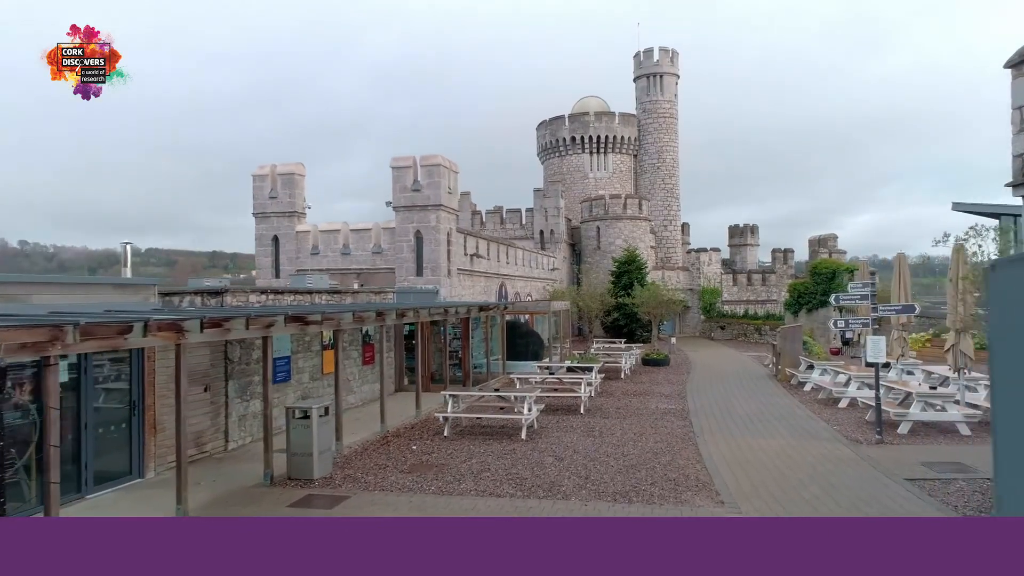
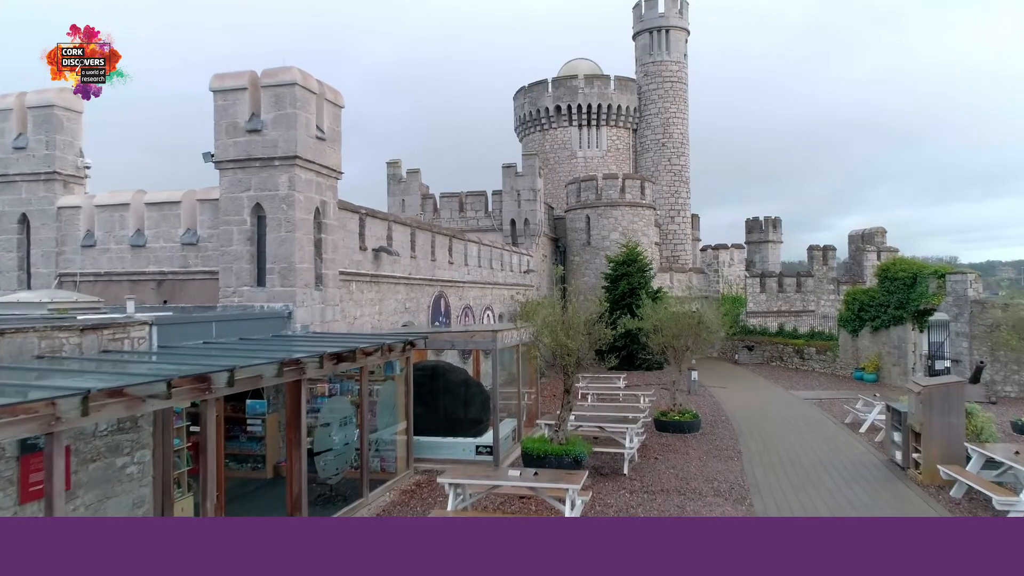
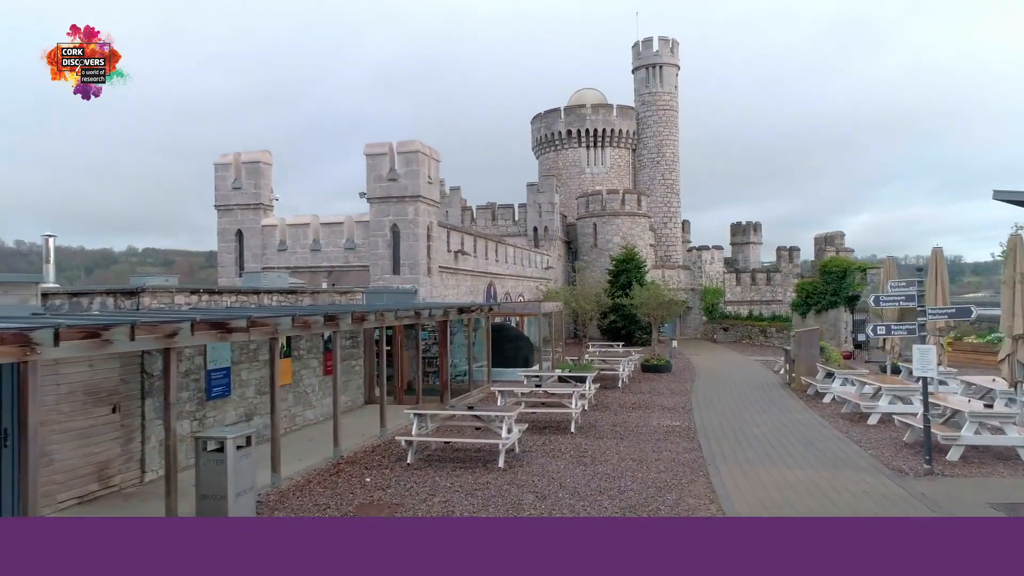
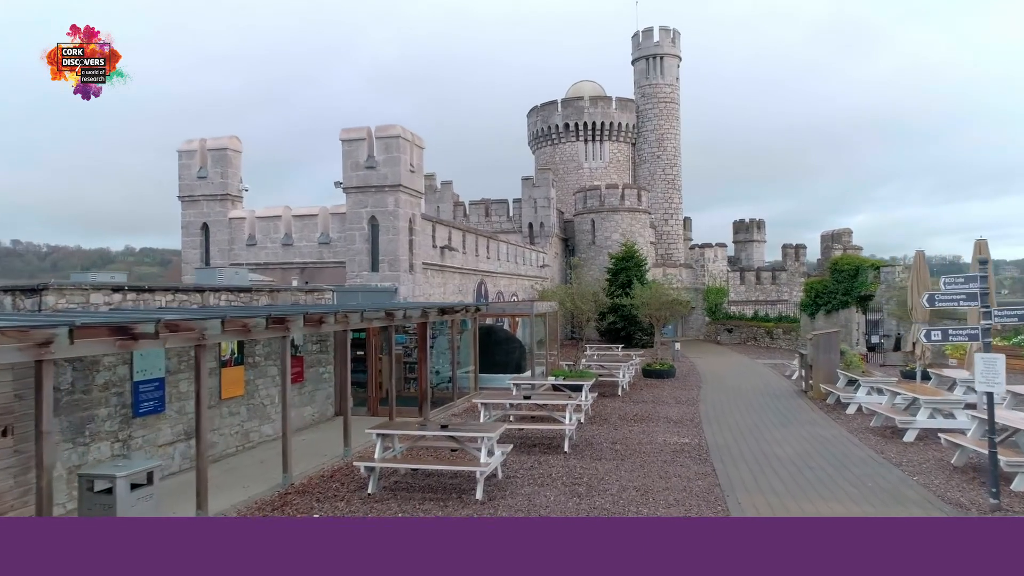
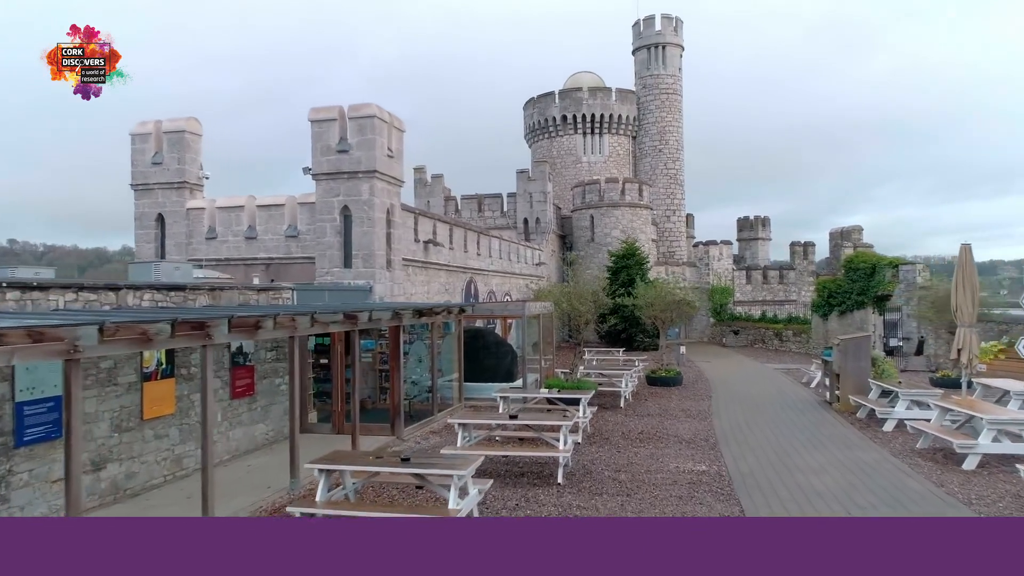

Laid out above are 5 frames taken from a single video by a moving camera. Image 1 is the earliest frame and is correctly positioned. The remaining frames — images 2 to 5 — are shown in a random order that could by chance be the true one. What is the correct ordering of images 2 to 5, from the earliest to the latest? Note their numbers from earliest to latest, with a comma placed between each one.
3, 4, 5, 2
